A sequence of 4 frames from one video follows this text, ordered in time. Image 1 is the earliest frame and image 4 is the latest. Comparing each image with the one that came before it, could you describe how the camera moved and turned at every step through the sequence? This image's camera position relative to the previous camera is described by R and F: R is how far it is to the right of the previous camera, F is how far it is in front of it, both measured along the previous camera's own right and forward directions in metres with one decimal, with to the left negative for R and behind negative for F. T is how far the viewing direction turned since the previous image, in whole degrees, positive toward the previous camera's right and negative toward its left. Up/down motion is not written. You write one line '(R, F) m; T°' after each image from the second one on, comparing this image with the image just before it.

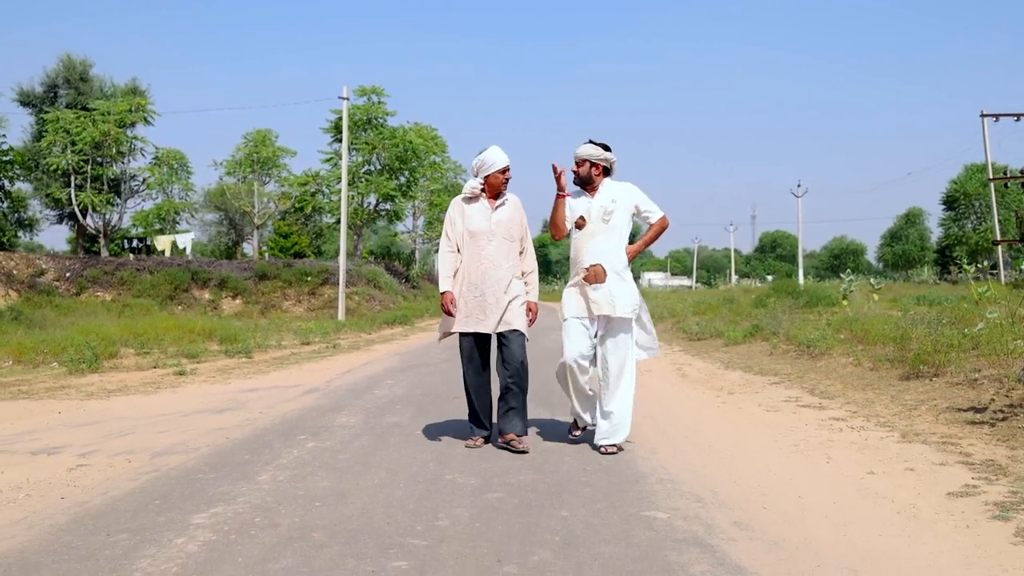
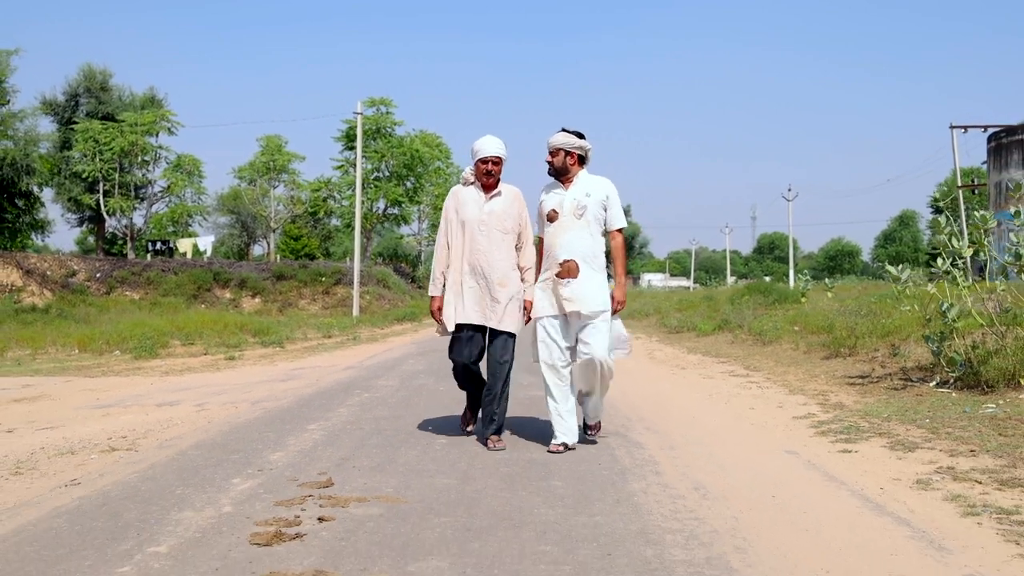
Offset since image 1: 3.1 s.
(0.0, -2.6) m; 0°
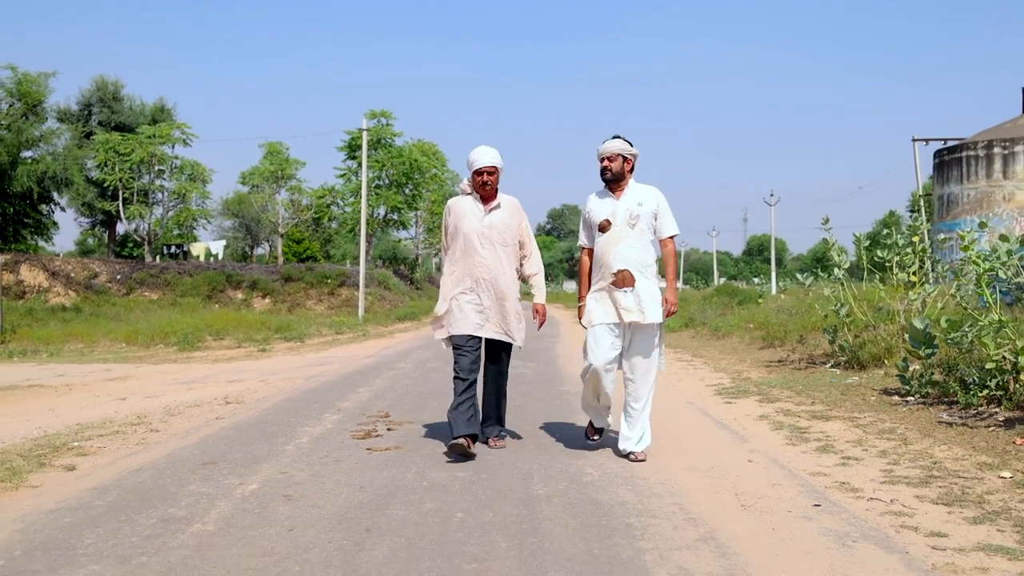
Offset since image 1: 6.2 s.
(0.0, -2.8) m; 0°
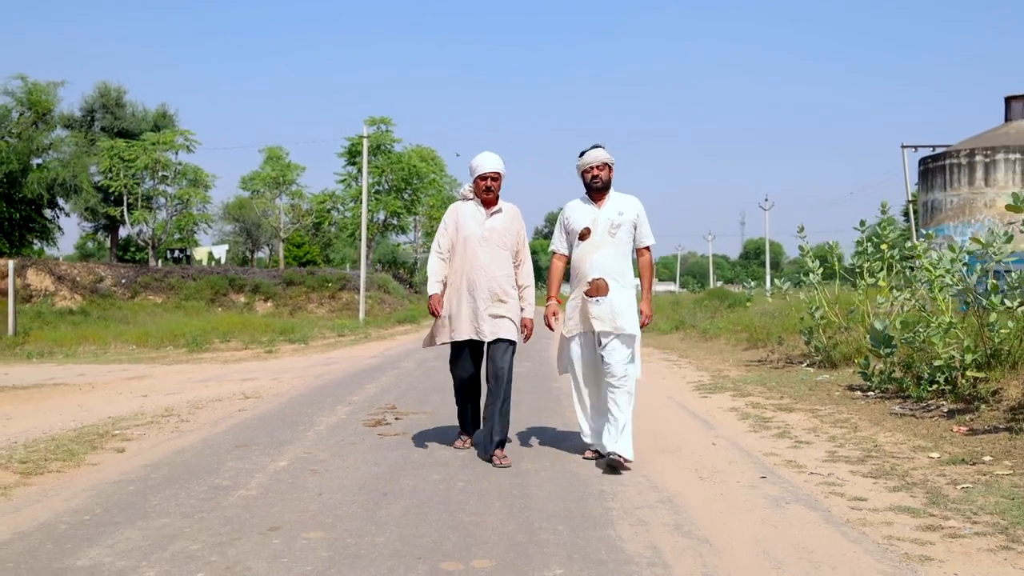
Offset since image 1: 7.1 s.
(0.0, -0.8) m; 0°
